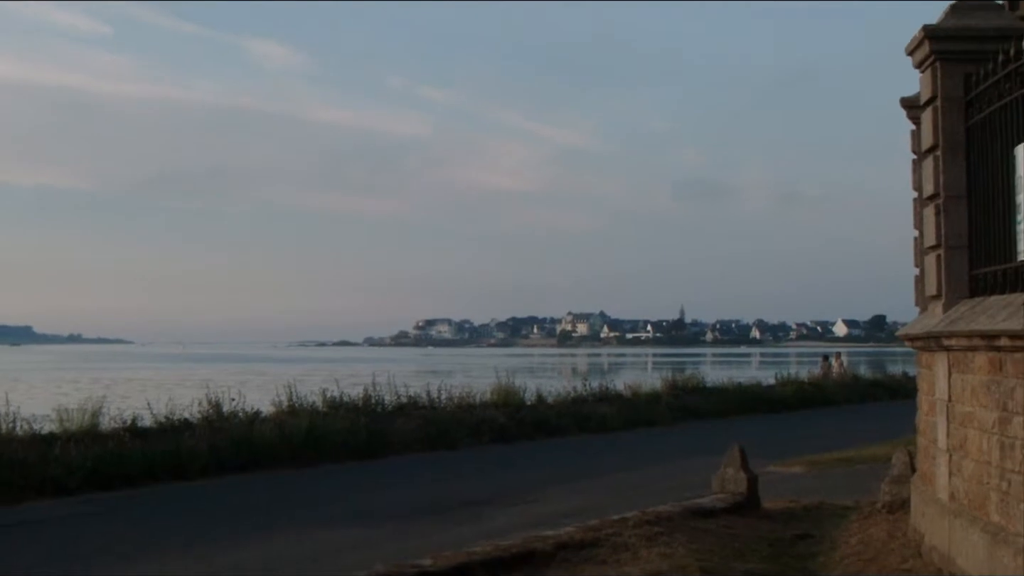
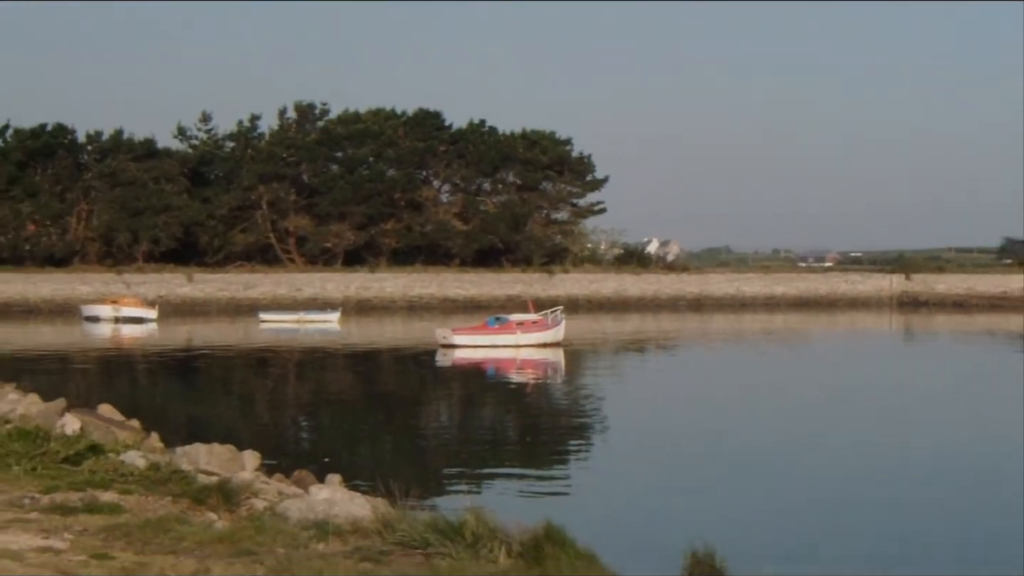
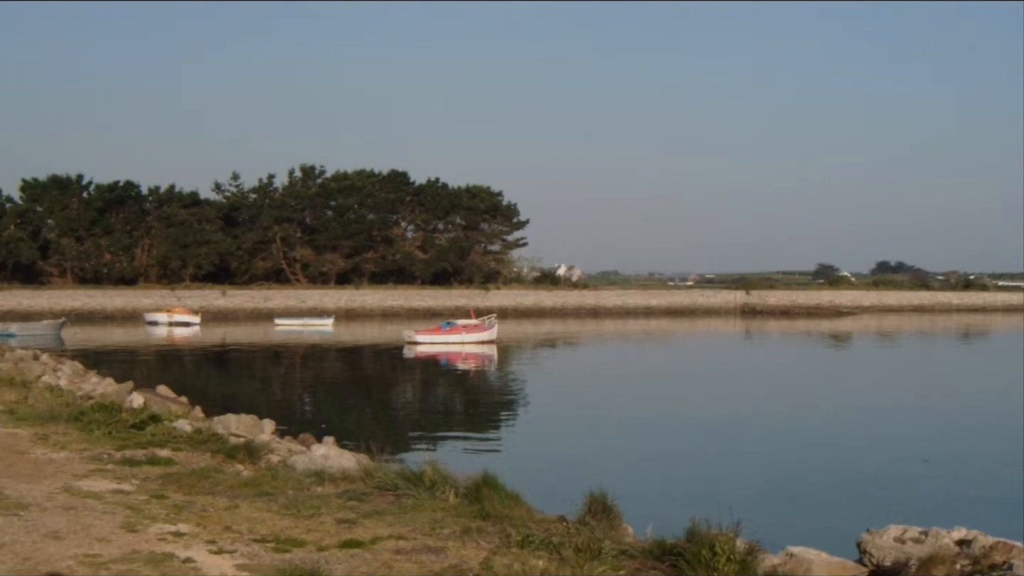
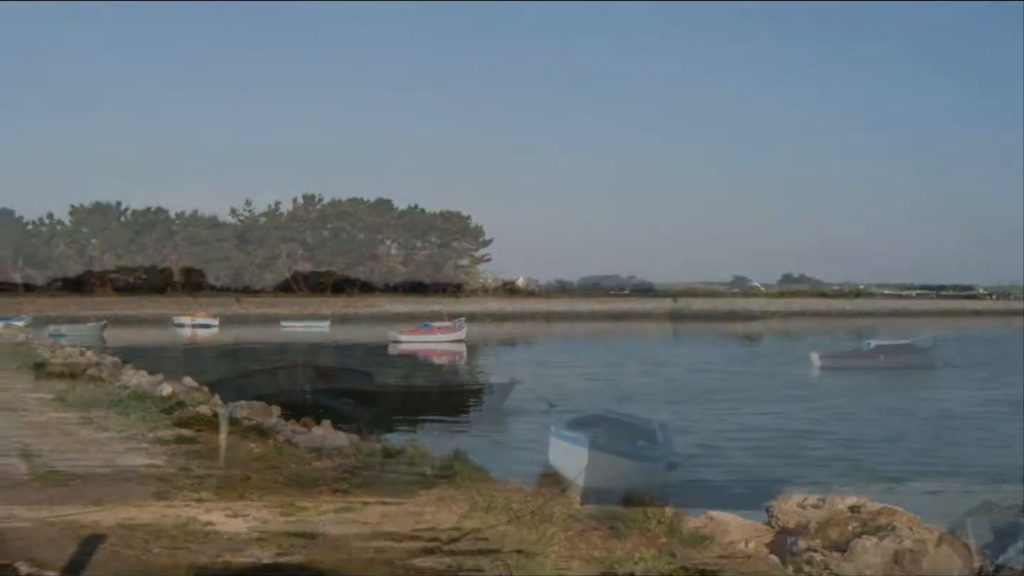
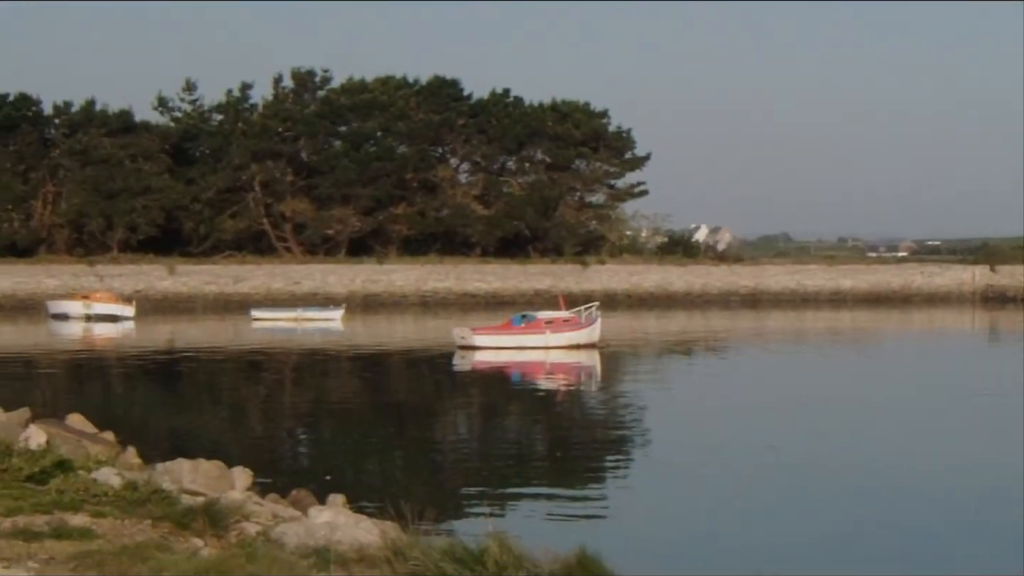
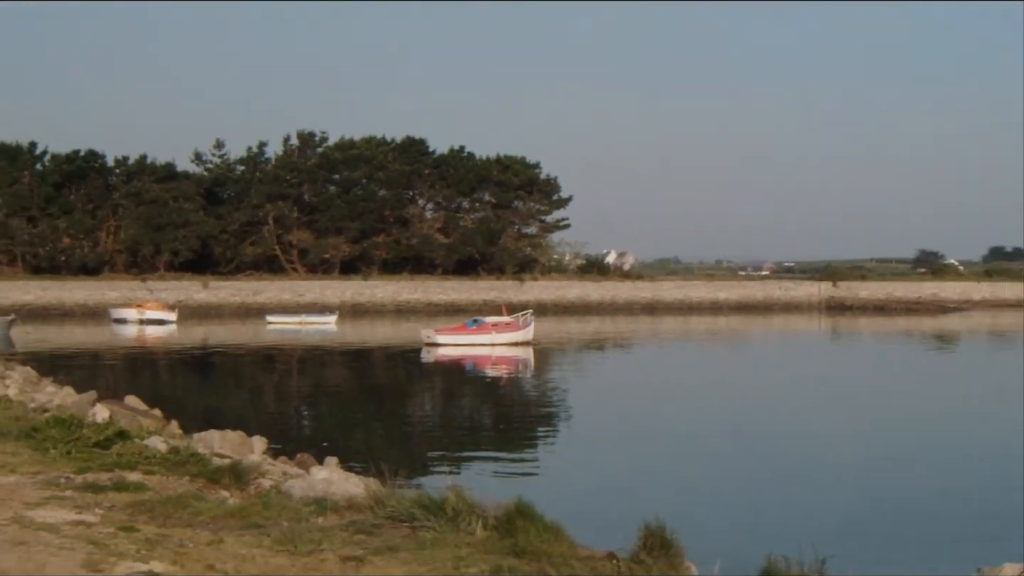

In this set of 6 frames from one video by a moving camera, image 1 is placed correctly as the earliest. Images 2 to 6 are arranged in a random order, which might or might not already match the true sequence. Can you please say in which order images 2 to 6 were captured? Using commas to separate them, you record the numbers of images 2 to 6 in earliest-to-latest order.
5, 2, 6, 3, 4
